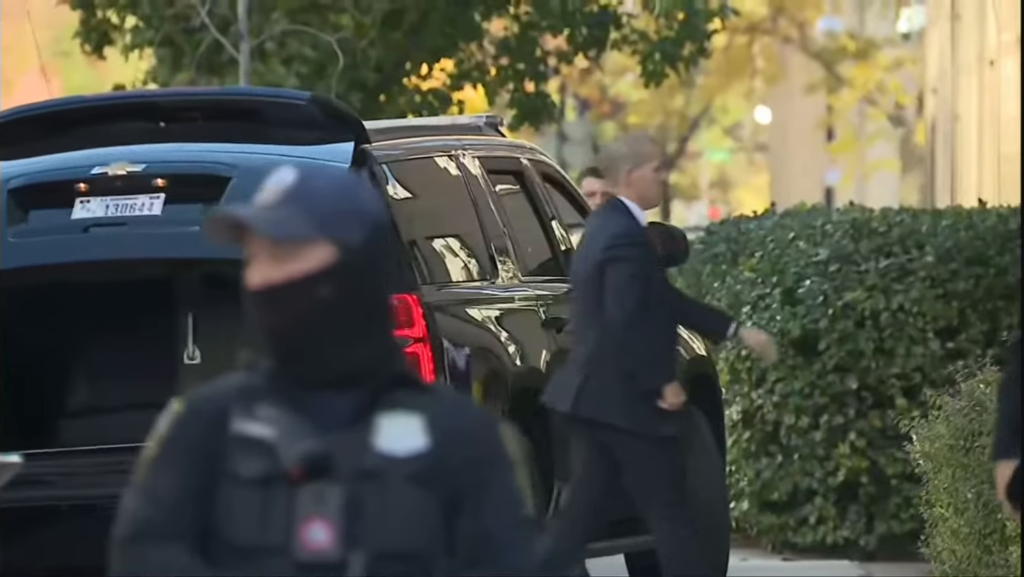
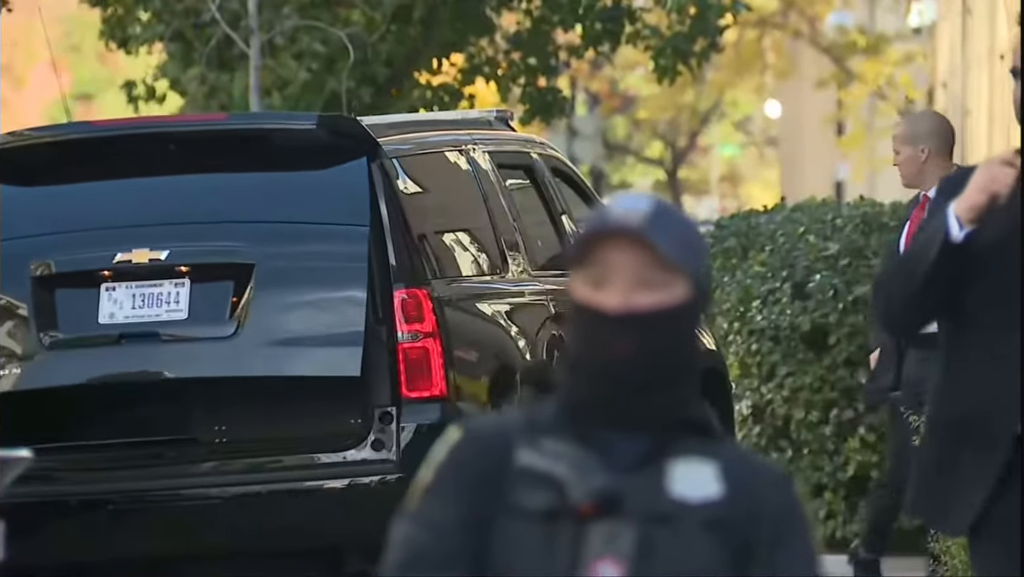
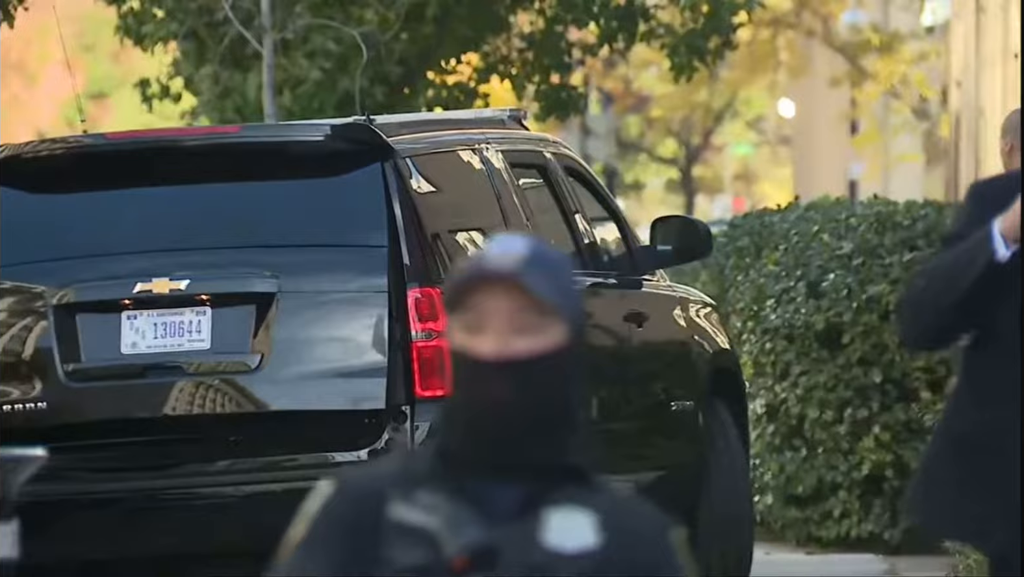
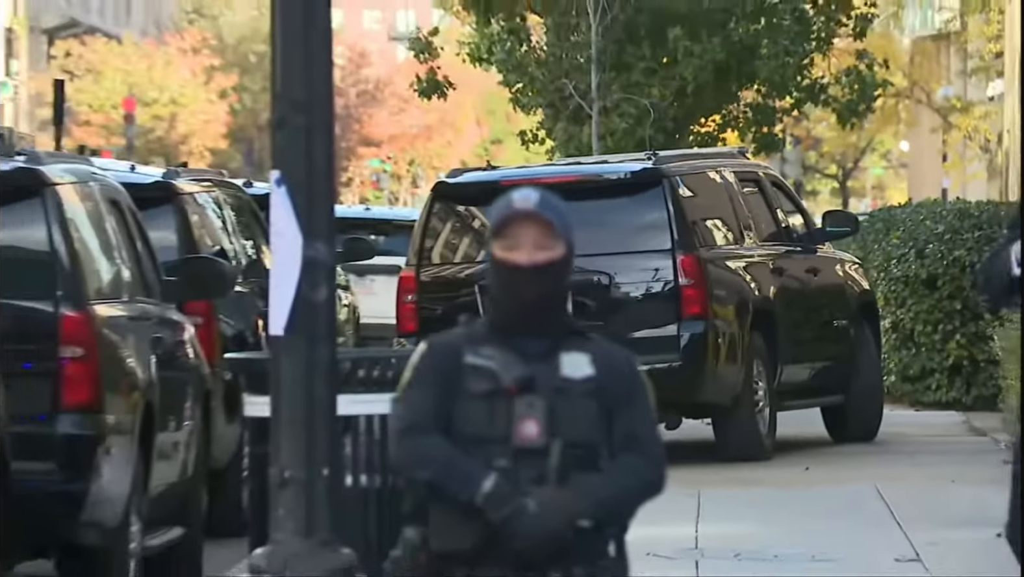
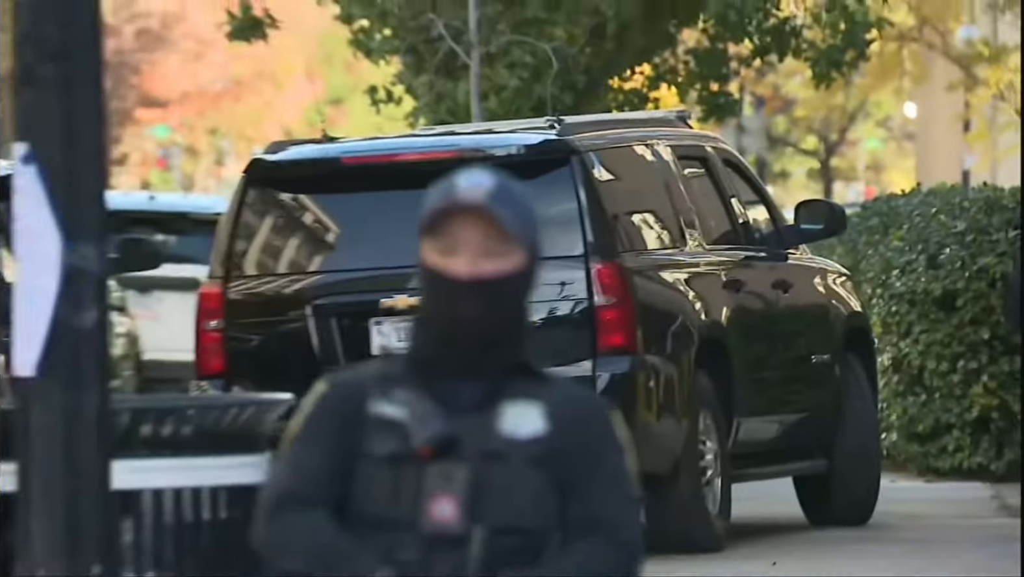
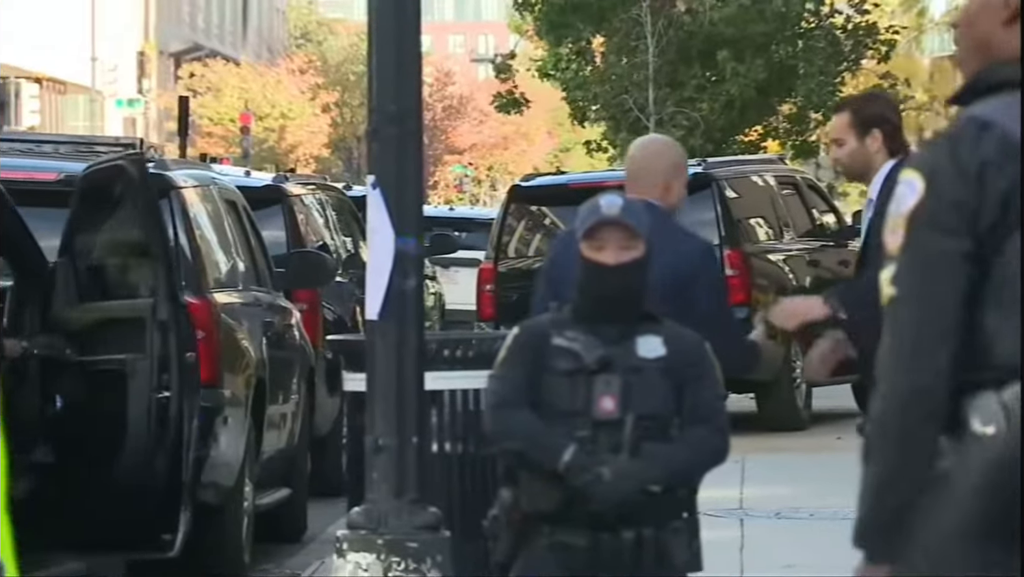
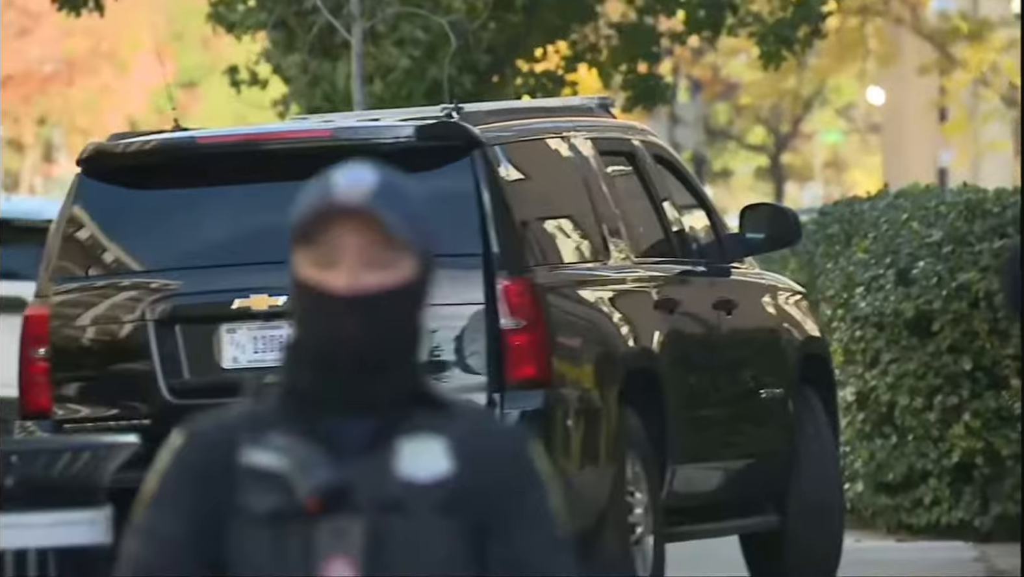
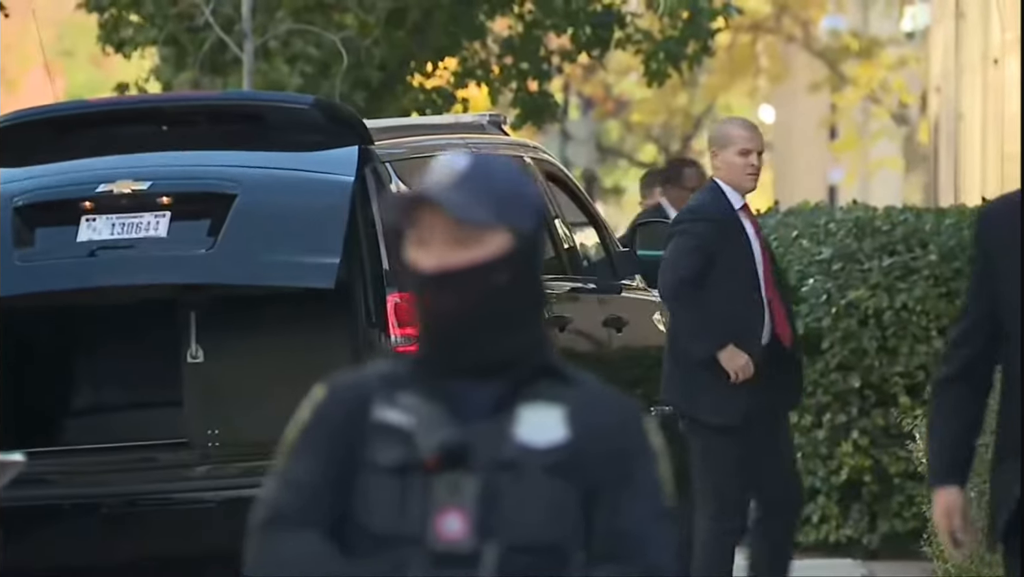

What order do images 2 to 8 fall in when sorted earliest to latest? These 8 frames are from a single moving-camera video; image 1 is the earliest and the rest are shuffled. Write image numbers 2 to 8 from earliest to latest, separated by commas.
8, 2, 3, 7, 5, 4, 6
